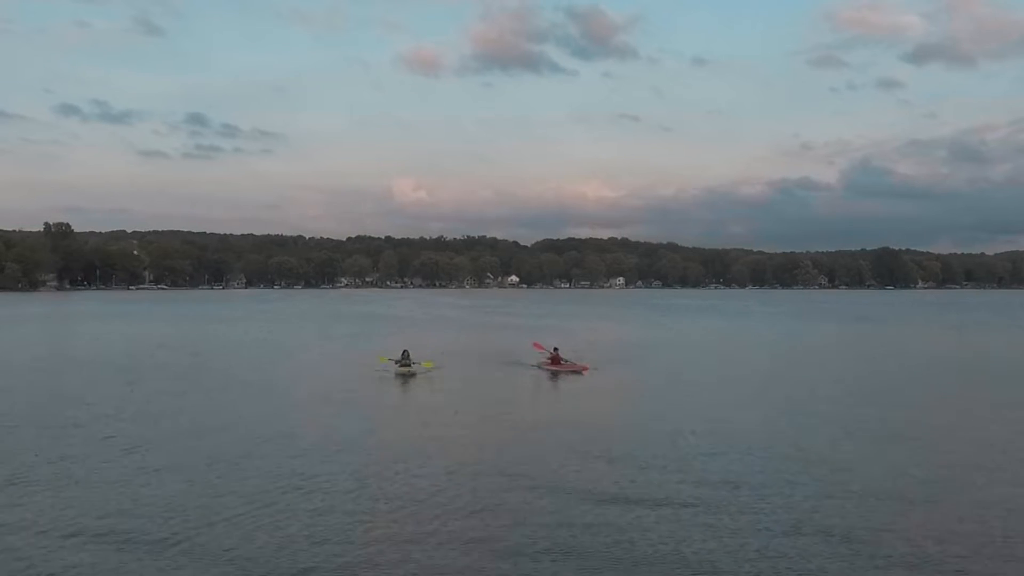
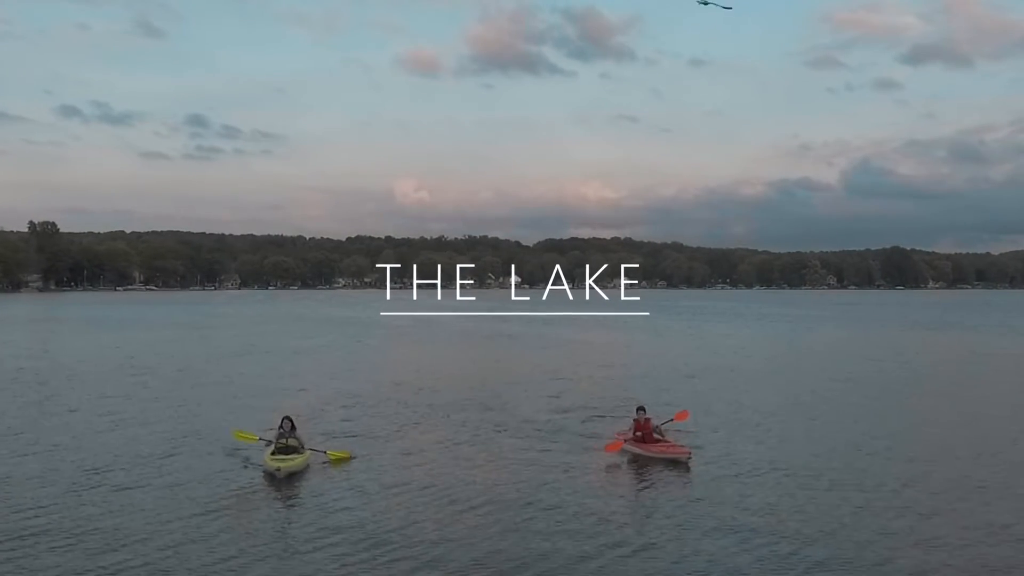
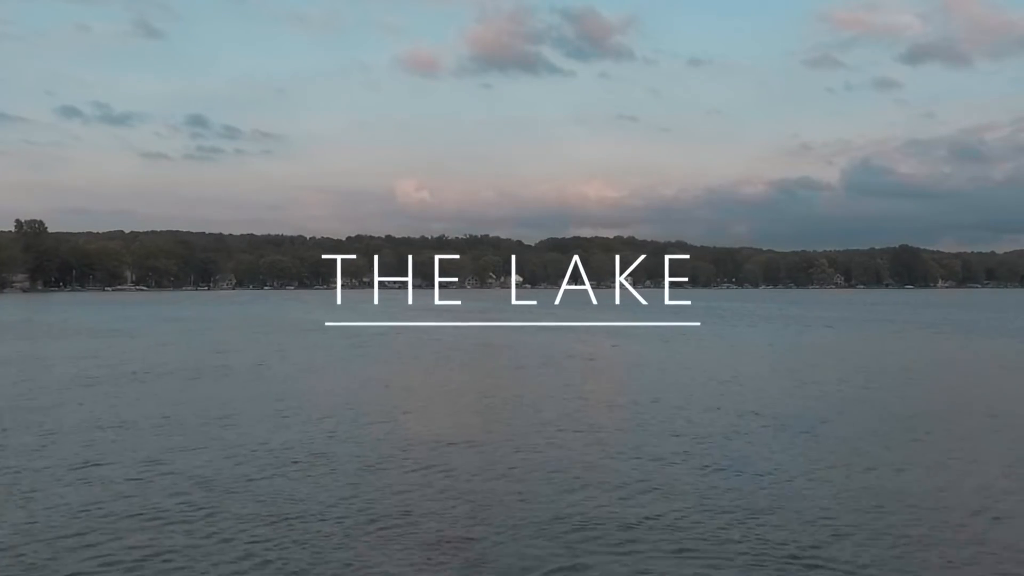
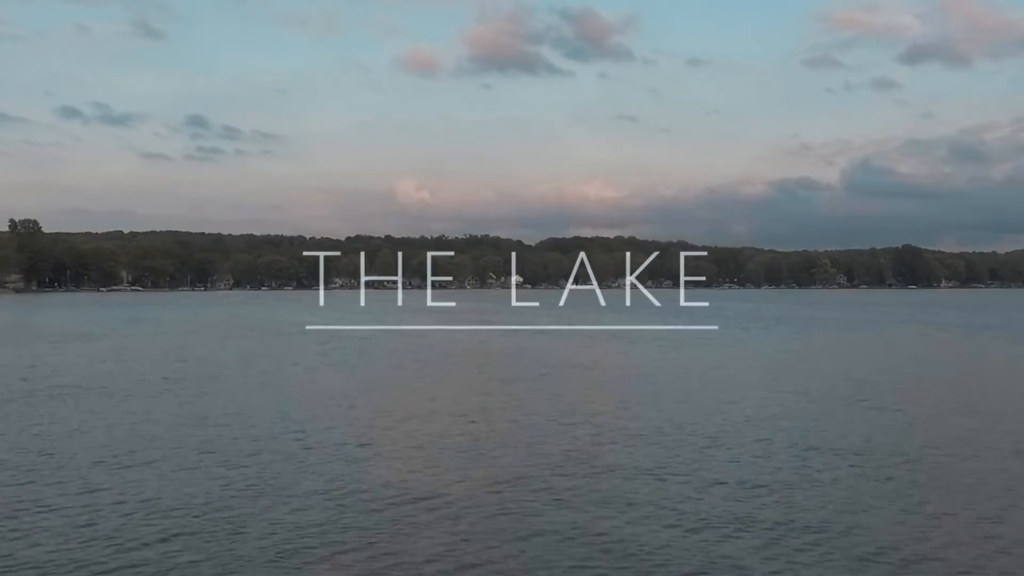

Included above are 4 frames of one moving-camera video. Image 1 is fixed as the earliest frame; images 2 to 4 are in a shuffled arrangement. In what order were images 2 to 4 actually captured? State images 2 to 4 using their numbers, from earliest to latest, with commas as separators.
2, 3, 4
